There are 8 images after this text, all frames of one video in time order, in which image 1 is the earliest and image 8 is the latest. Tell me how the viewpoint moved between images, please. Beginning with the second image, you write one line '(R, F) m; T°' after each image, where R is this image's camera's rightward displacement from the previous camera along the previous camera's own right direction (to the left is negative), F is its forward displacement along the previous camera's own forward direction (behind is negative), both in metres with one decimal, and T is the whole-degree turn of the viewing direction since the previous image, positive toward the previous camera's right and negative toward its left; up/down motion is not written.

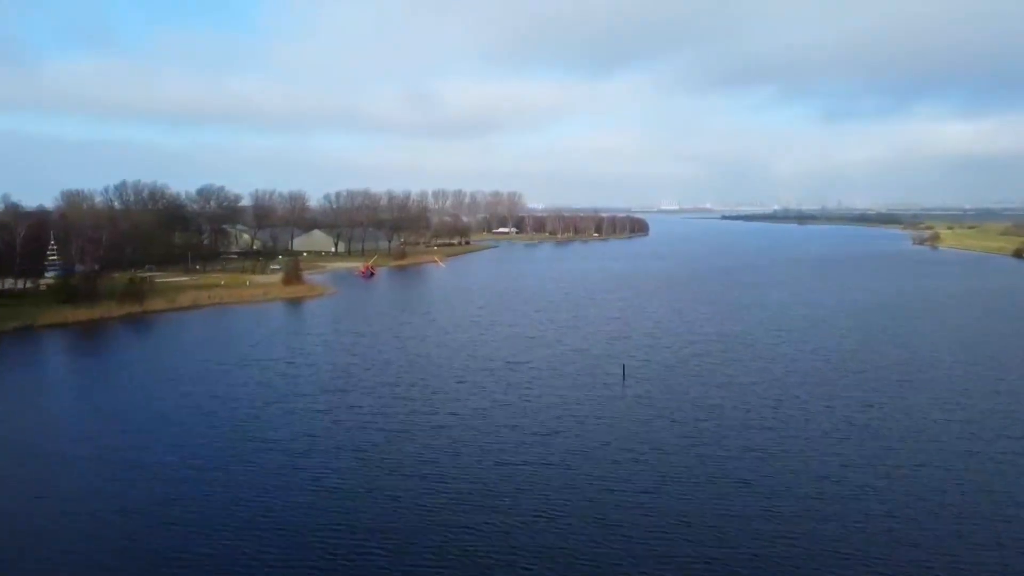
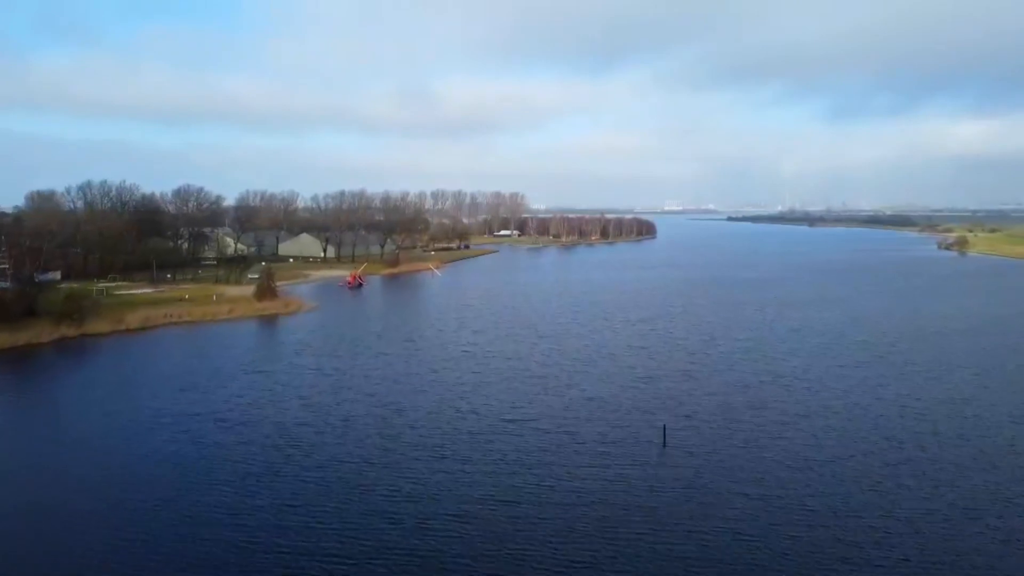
(0.0, +2.8) m; 0°
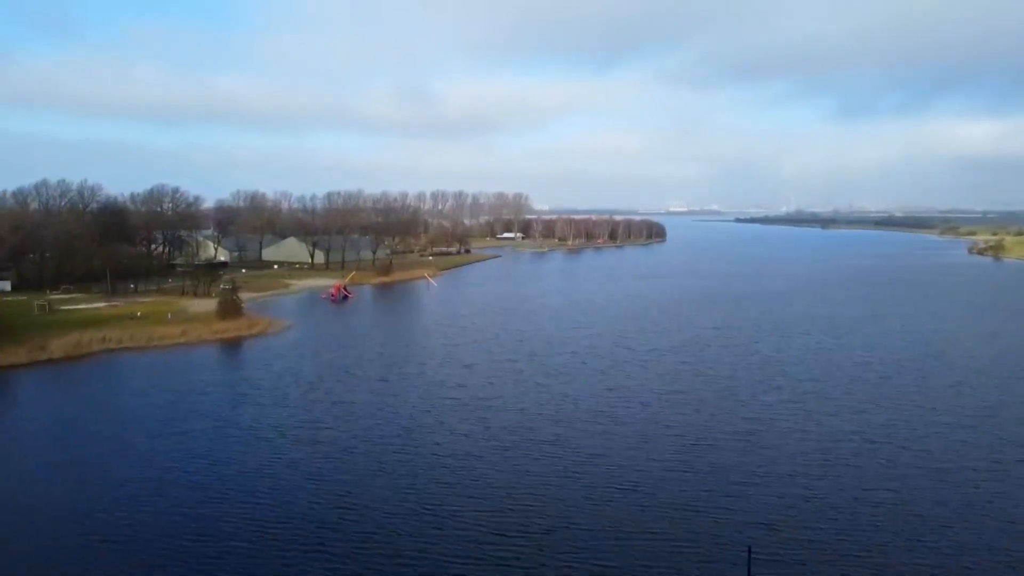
(0.0, +3.0) m; 0°
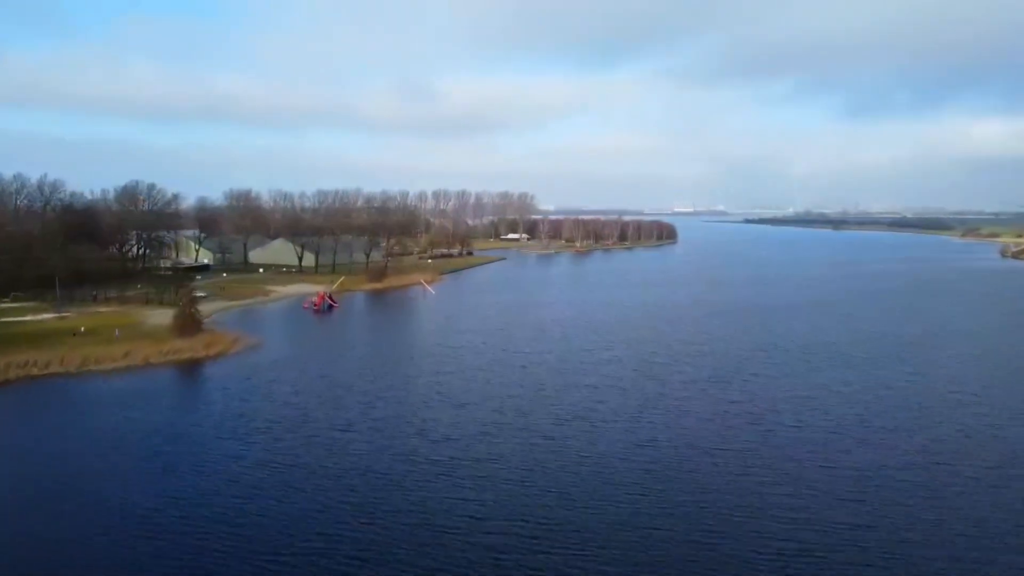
(0.0, +2.7) m; 0°
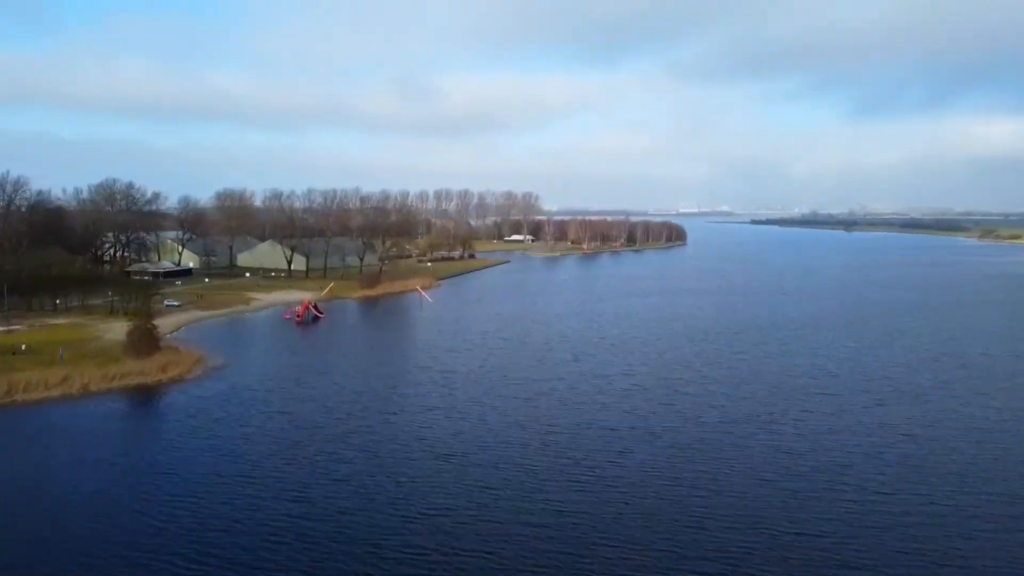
(0.0, +2.1) m; 0°
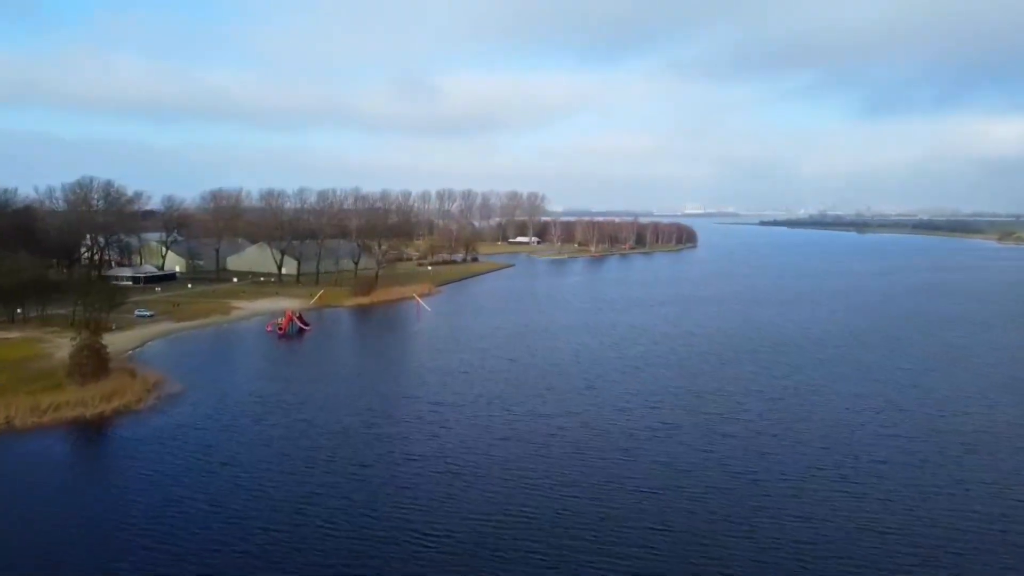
(-0.1, +2.0) m; 0°
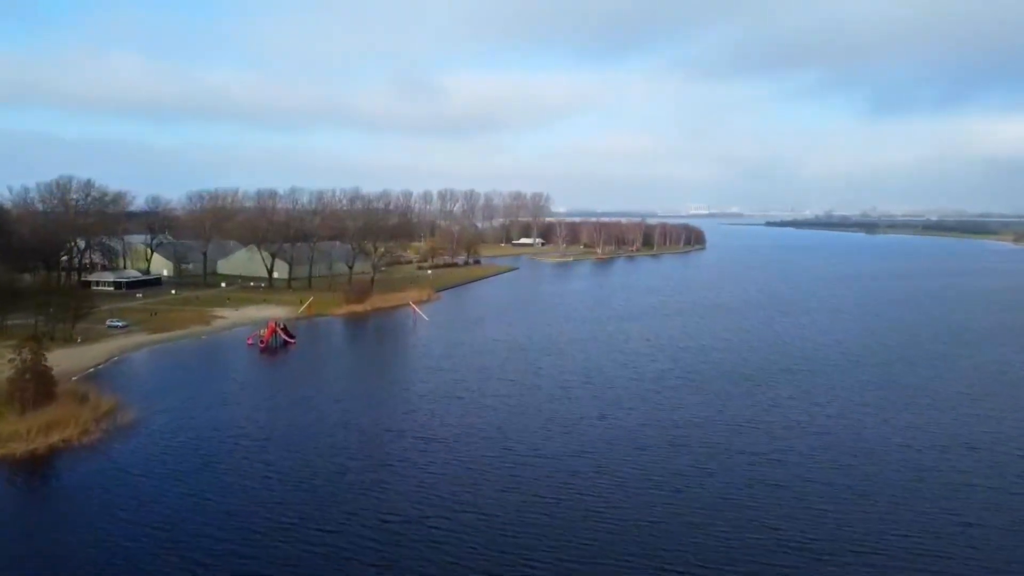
(0.0, +1.6) m; 0°
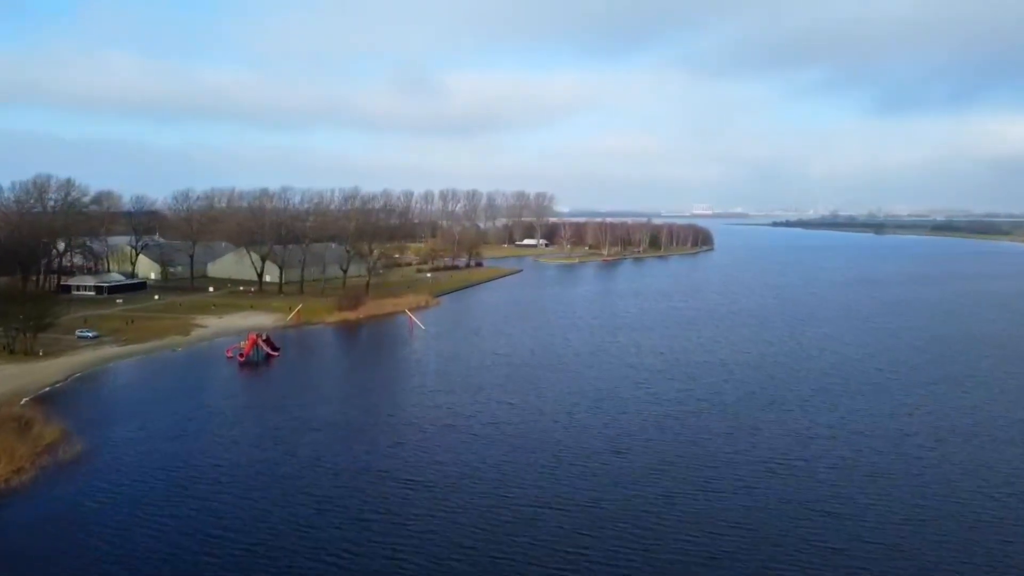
(0.0, +1.4) m; 0°
